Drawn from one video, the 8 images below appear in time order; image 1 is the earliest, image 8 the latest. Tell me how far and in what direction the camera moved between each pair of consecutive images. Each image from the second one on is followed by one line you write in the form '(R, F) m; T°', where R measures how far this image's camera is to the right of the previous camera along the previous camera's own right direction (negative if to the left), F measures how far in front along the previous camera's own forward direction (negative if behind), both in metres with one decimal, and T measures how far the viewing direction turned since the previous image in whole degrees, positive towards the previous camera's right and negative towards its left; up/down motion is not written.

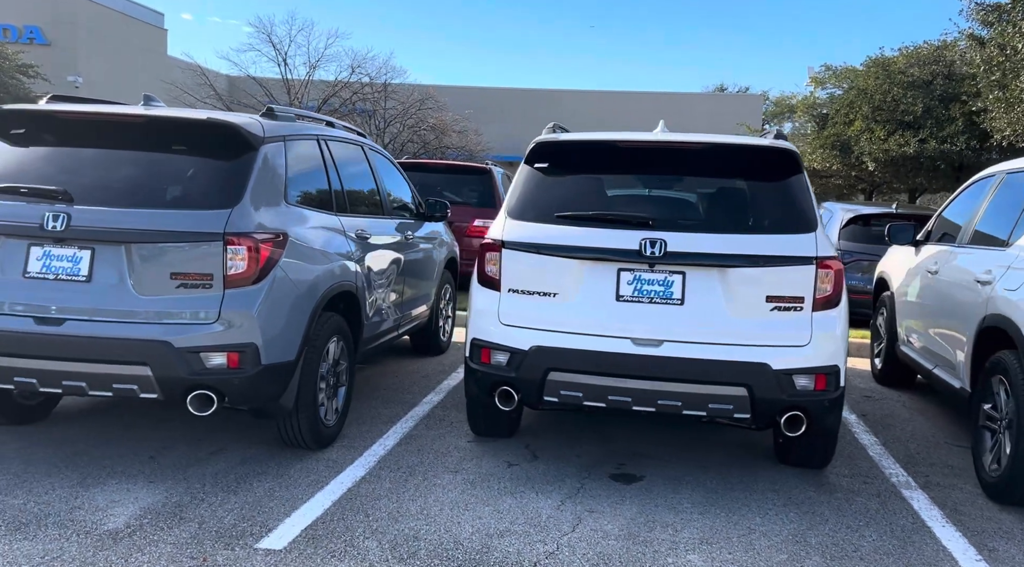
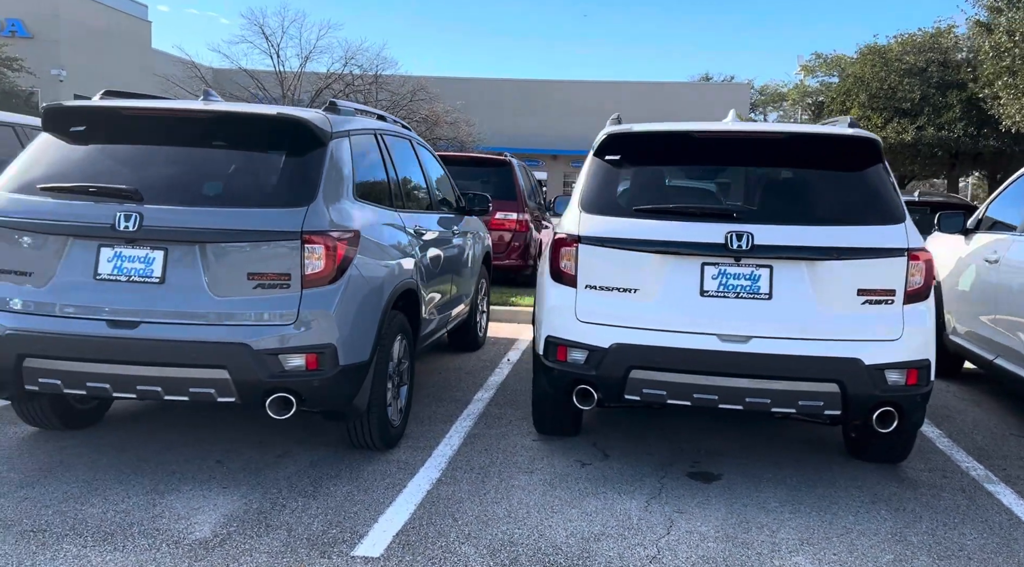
(-0.4, +0.1) m; 0°
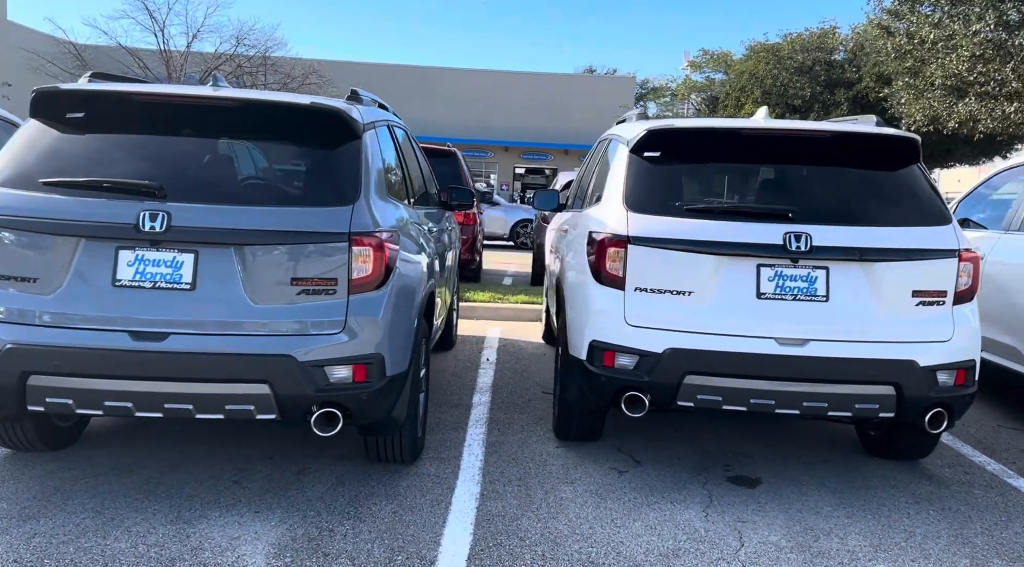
(-0.6, +0.2) m; +6°
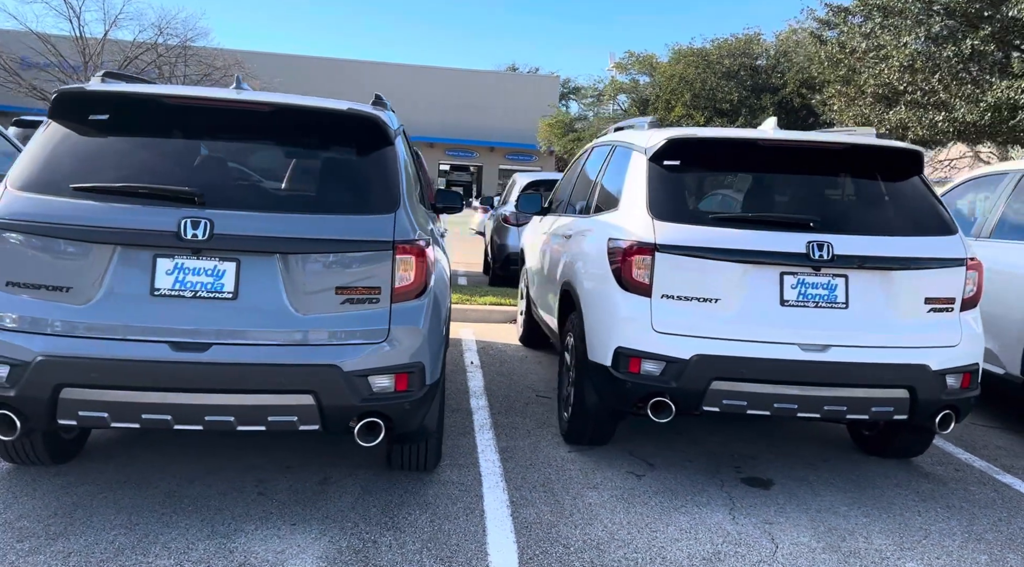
(-0.4, 0.0) m; +5°
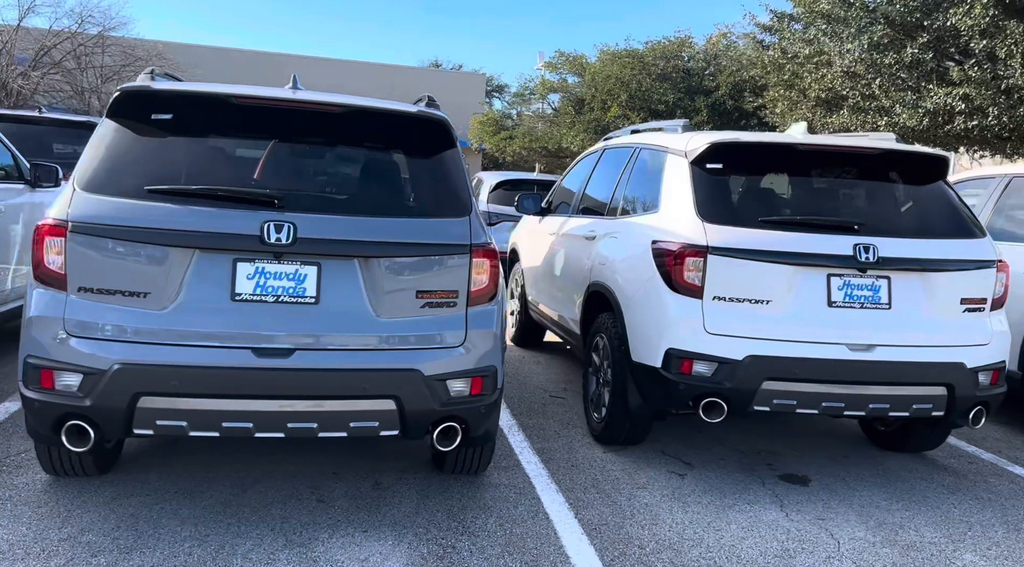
(-0.5, 0.0) m; +4°
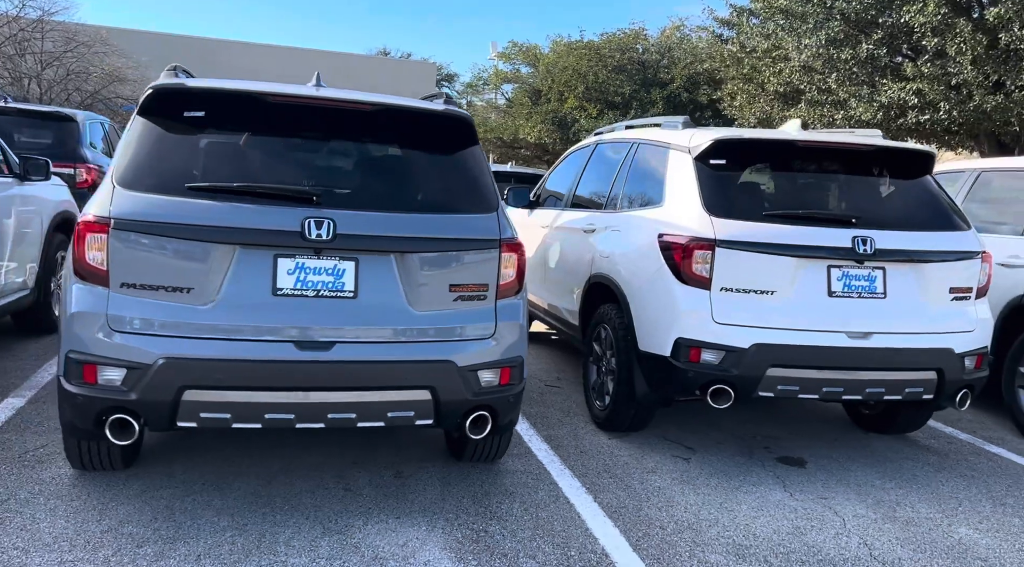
(-0.3, -0.1) m; +3°
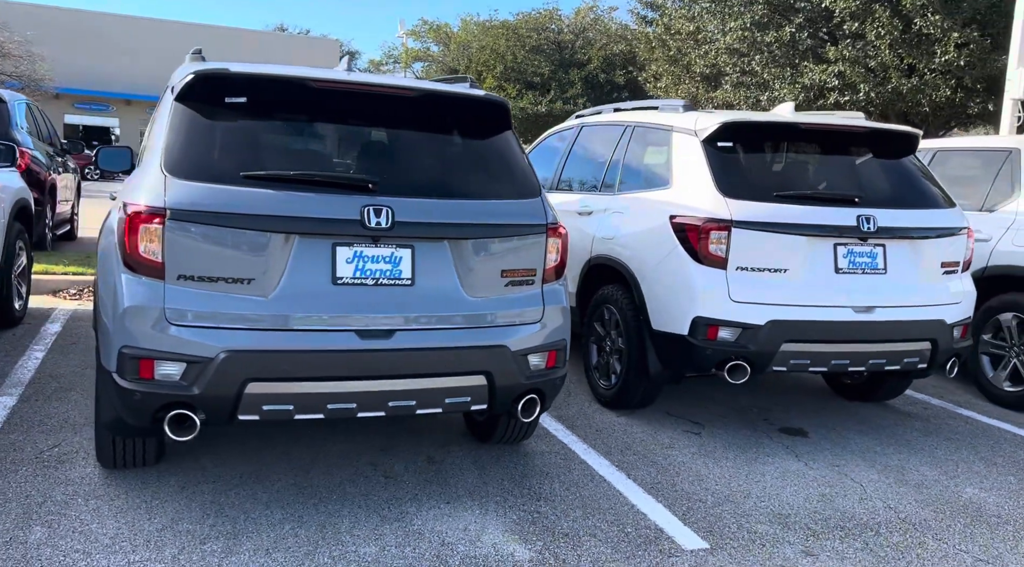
(-0.5, 0.0) m; +5°
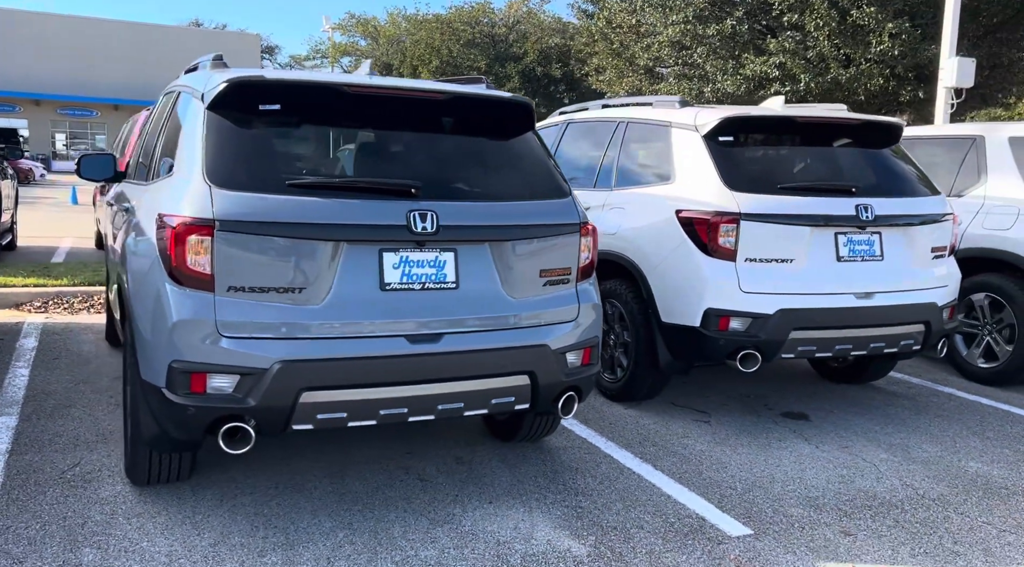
(-0.4, 0.0) m; +4°
